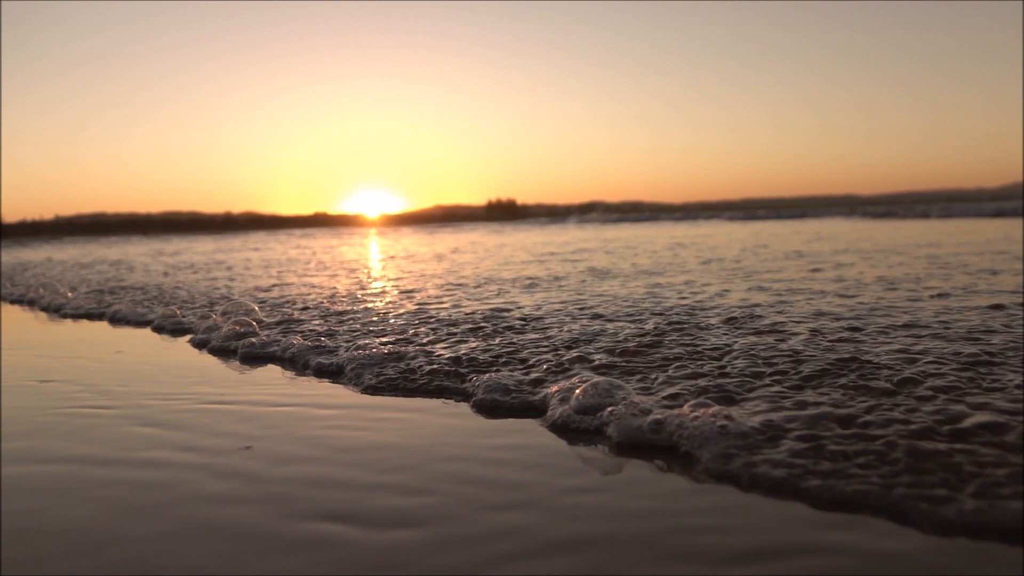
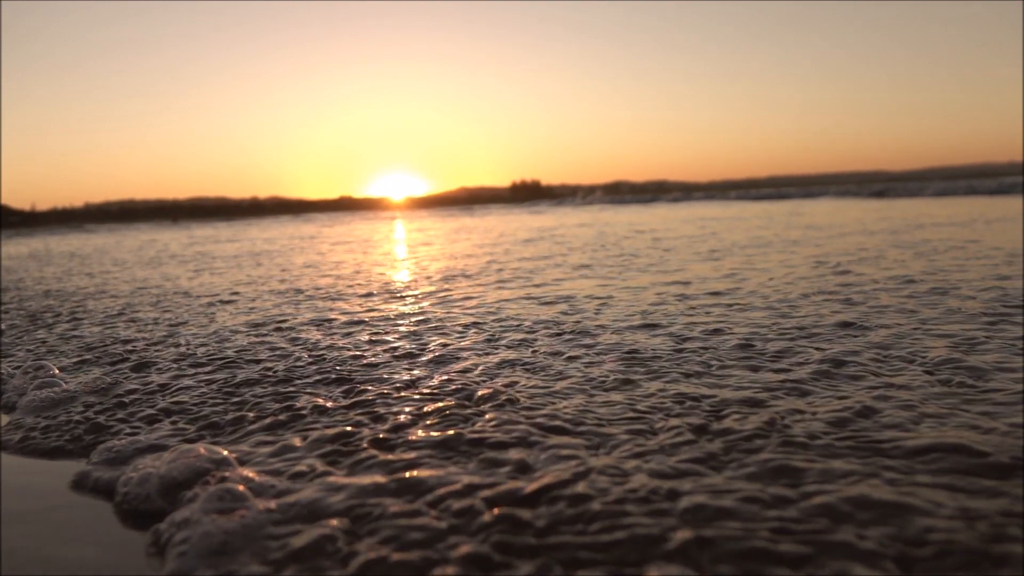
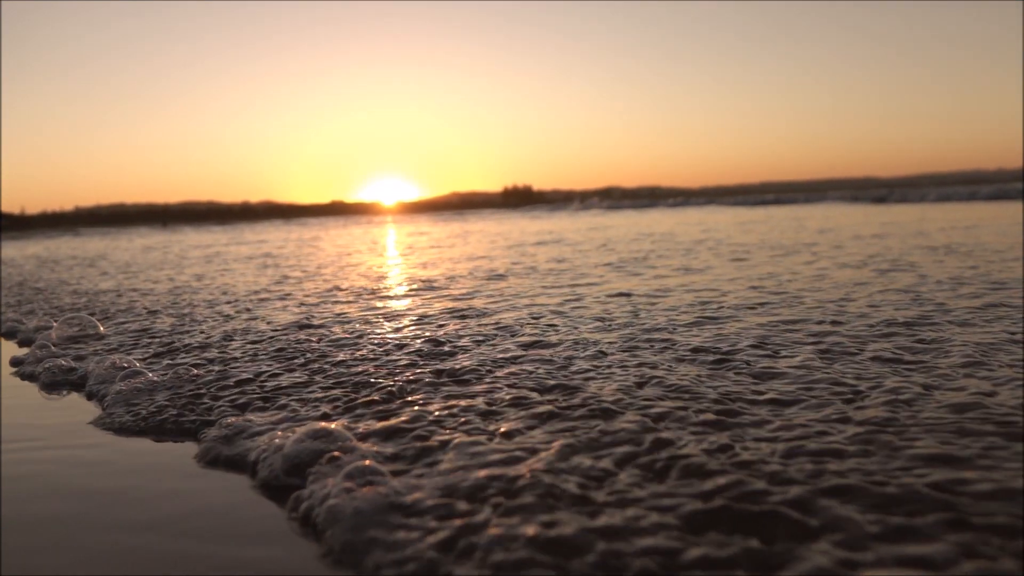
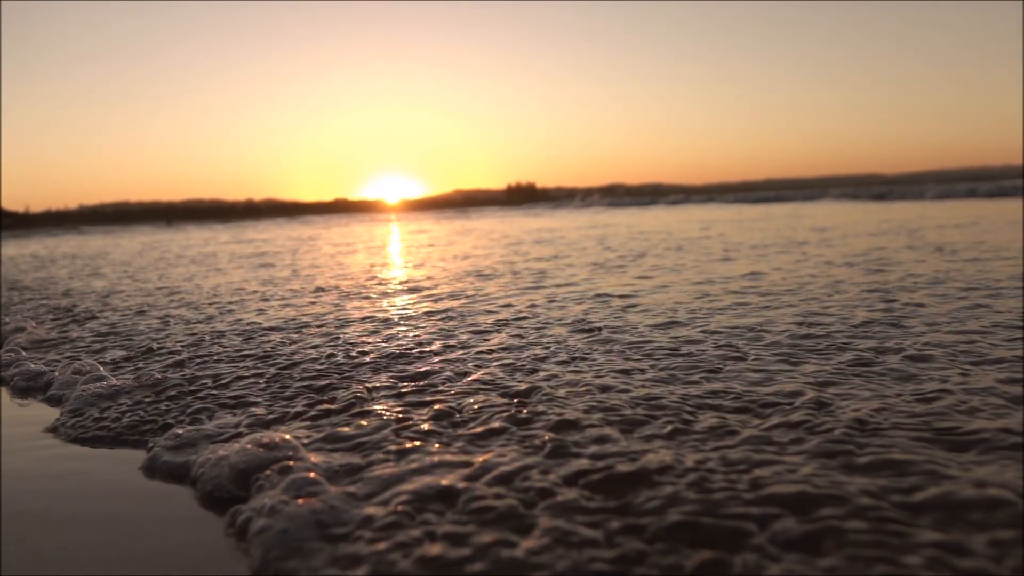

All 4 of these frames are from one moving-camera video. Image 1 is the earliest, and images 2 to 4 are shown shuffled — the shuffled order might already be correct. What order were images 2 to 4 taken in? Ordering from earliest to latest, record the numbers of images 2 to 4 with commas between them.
3, 4, 2
